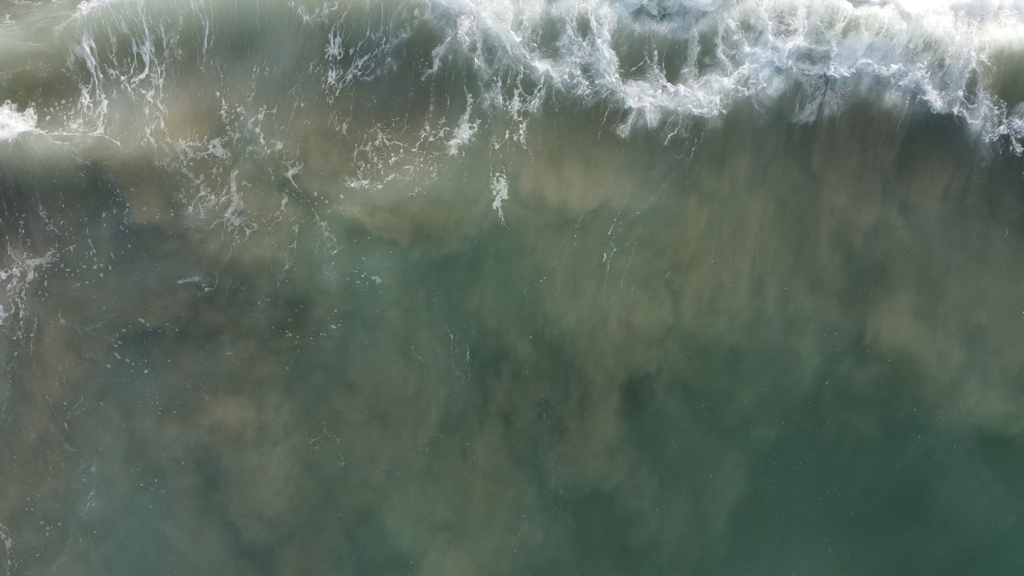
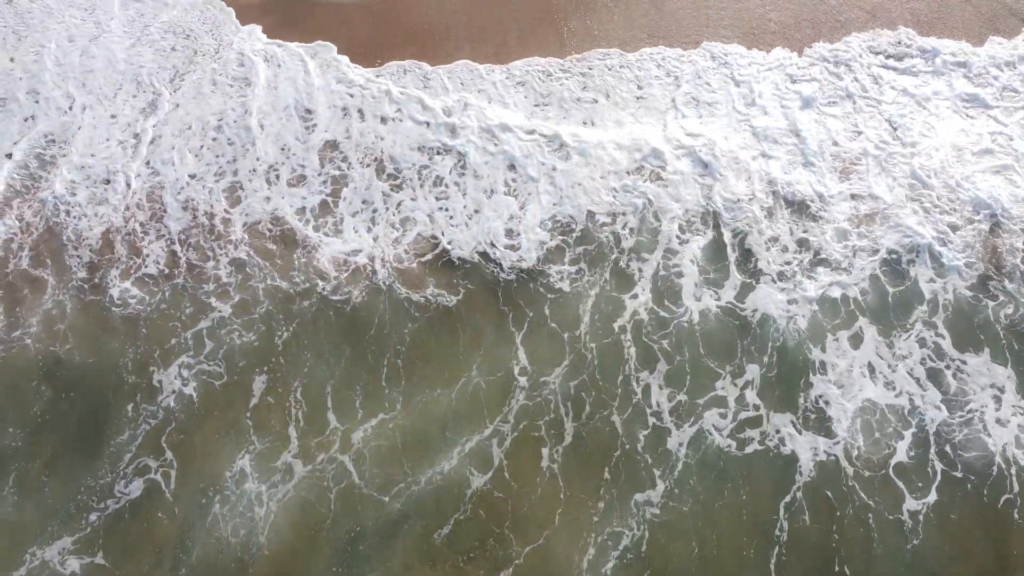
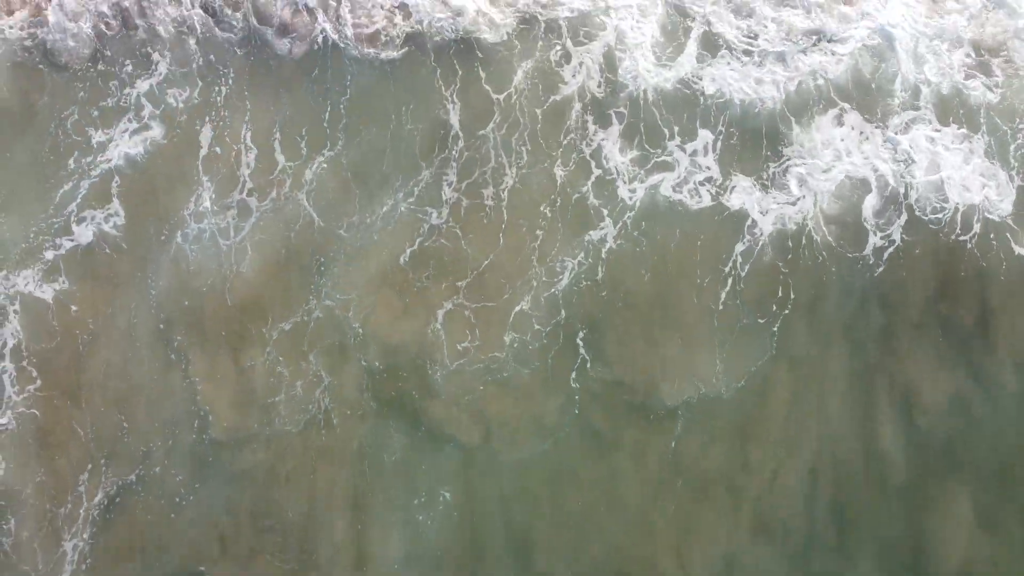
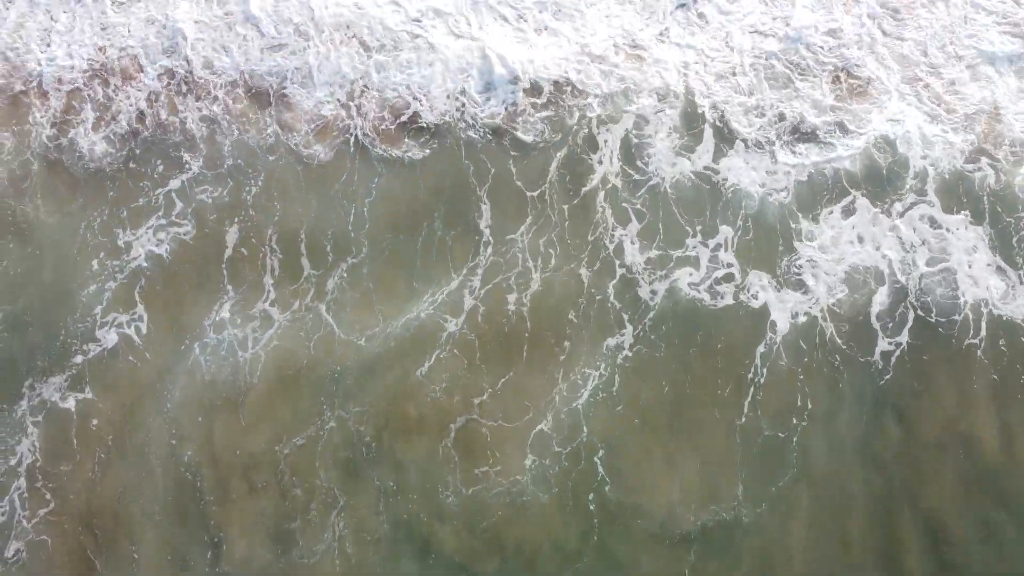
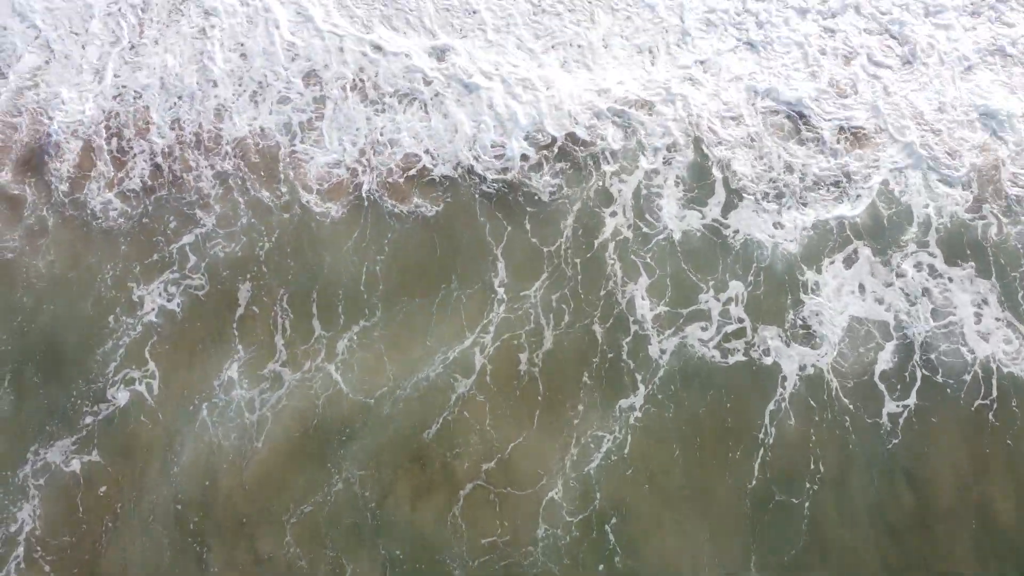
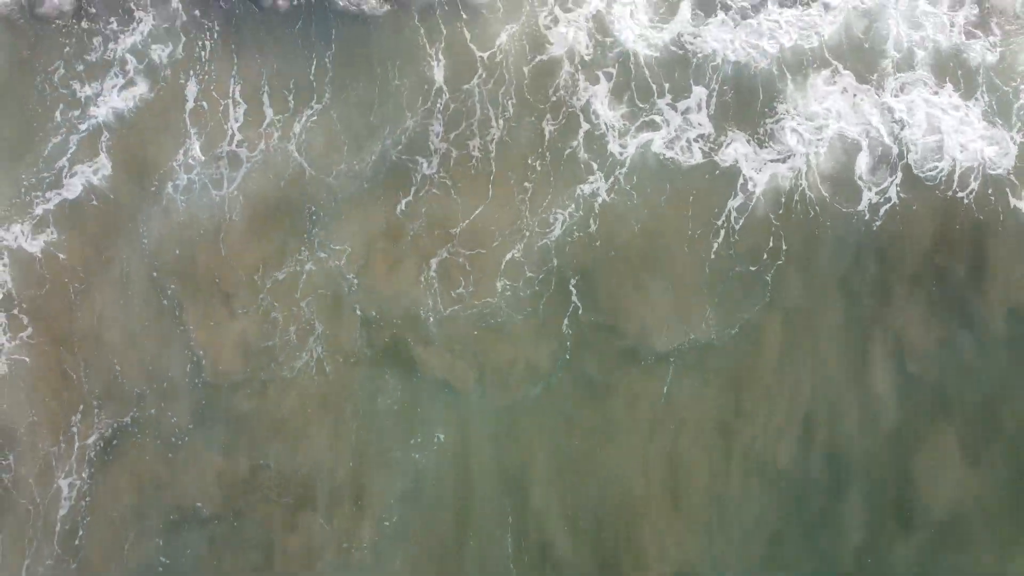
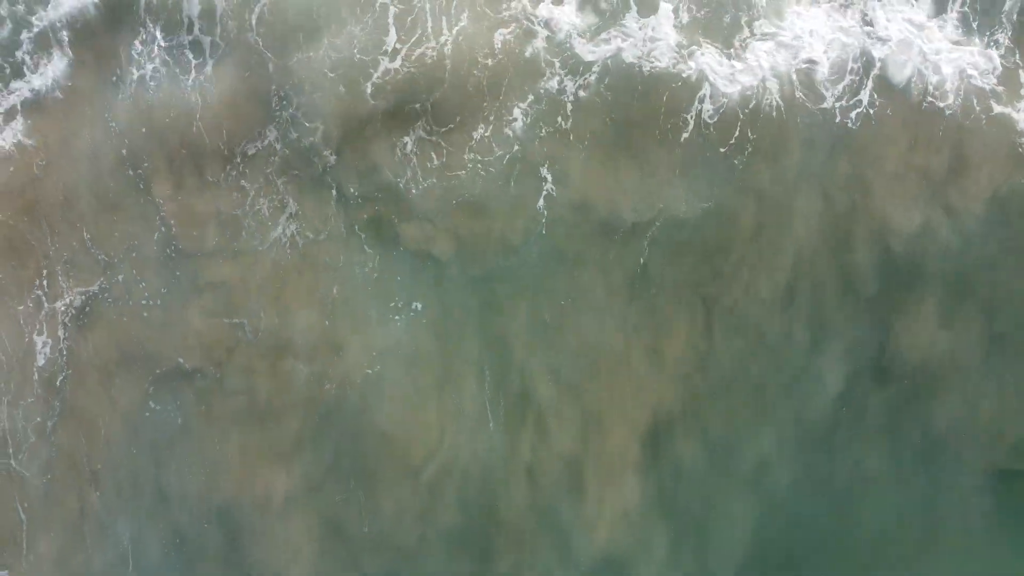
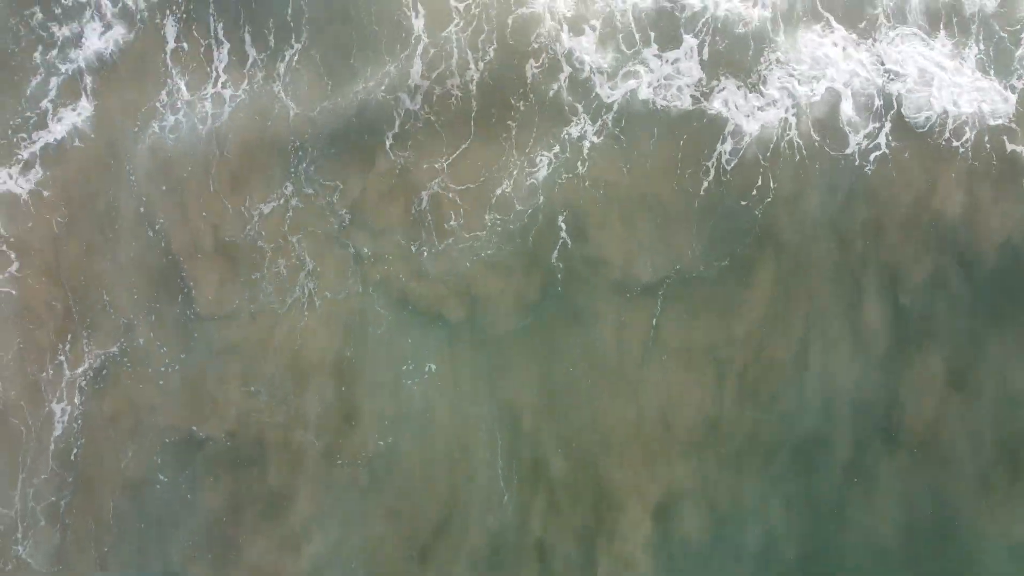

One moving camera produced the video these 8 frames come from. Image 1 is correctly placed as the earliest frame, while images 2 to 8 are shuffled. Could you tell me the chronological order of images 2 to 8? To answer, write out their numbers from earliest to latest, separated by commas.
7, 8, 6, 3, 4, 5, 2
